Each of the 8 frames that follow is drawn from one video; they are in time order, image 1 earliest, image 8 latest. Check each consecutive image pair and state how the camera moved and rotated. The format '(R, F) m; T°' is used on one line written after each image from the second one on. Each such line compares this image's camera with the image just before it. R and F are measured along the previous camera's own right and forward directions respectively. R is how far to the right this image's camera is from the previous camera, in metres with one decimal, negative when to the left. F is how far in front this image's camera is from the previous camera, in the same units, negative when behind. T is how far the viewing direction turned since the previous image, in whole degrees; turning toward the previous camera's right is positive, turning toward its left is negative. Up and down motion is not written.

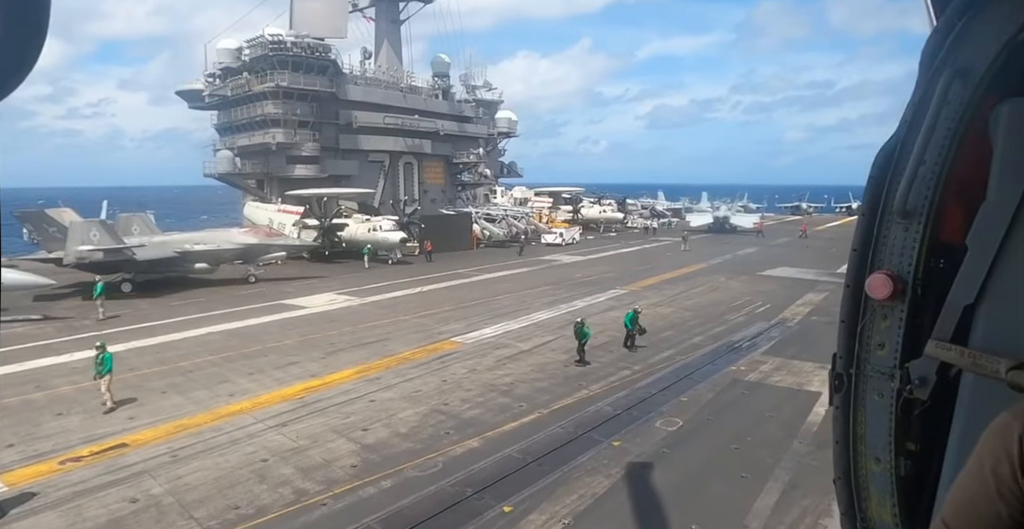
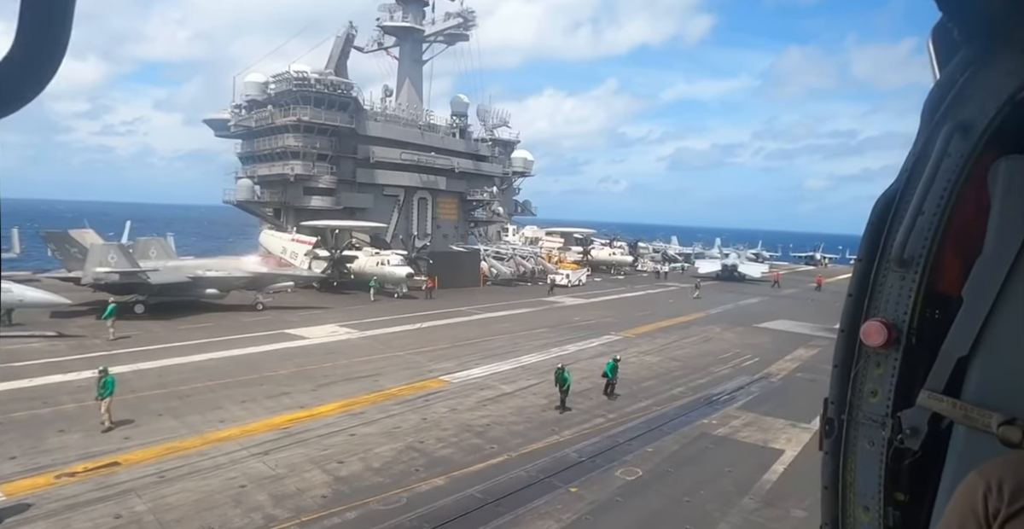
(+0.7, -0.7) m; -2°
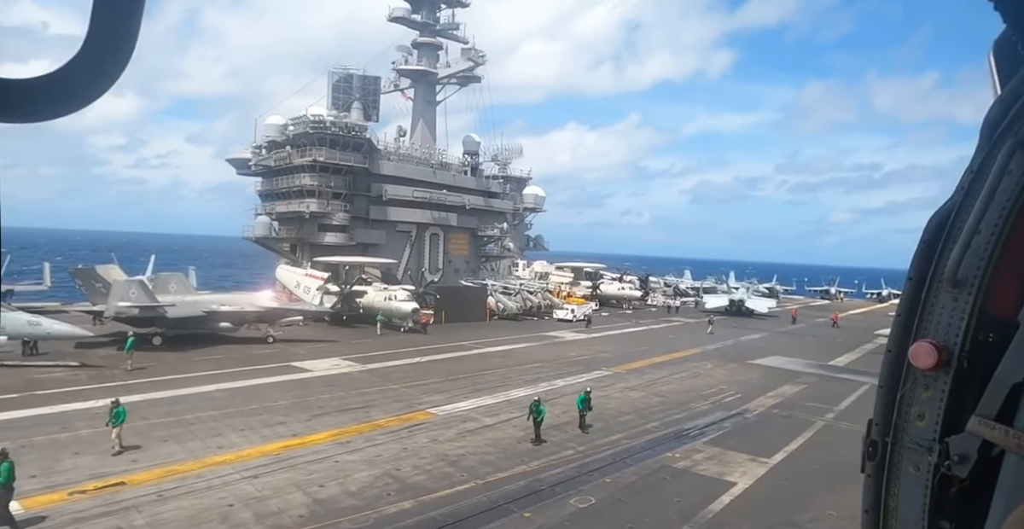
(+1.1, -1.2) m; -2°
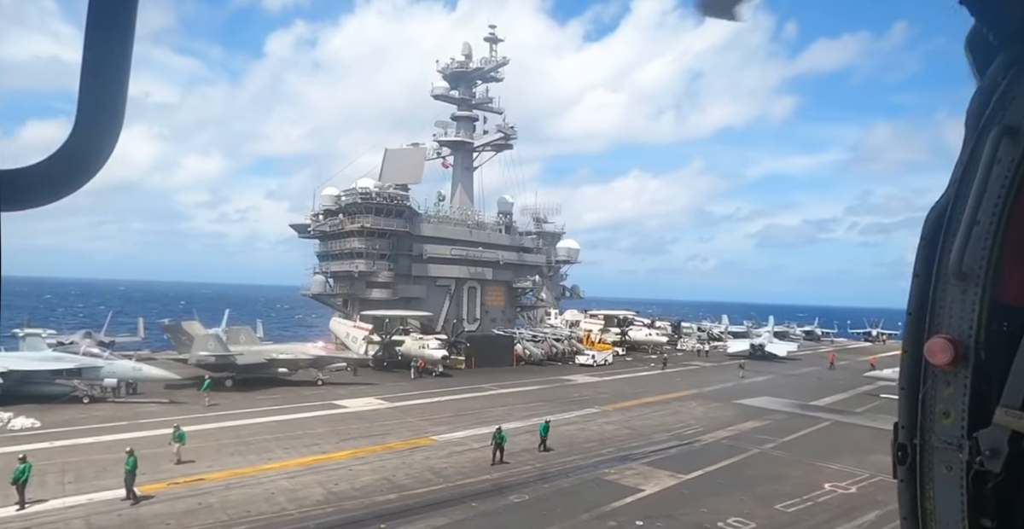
(+2.8, -4.8) m; -5°
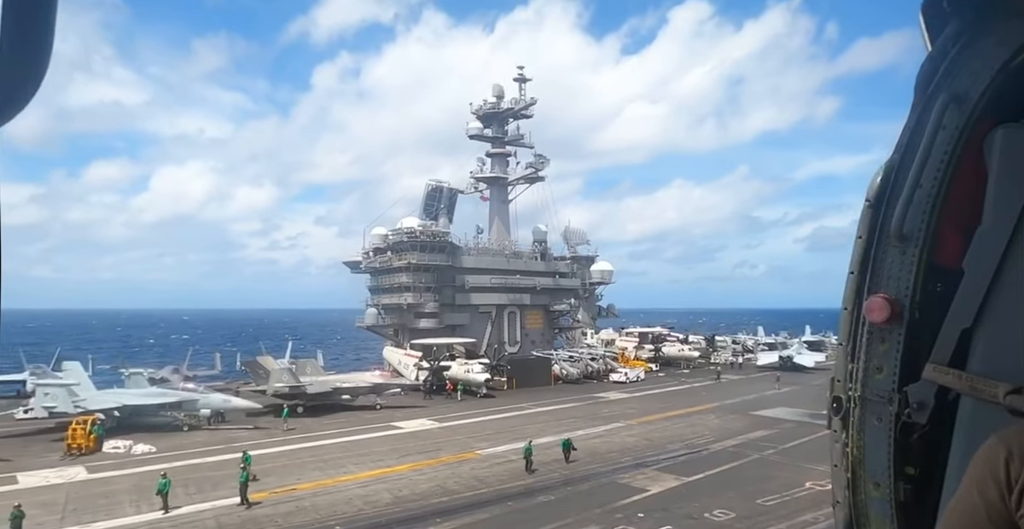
(+0.8, -4.1) m; -4°
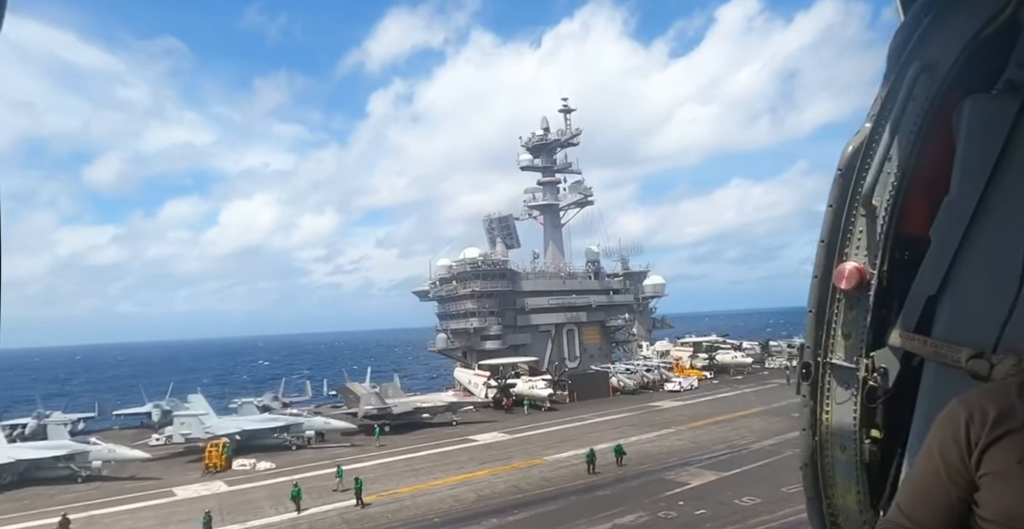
(+0.4, -4.6) m; -5°
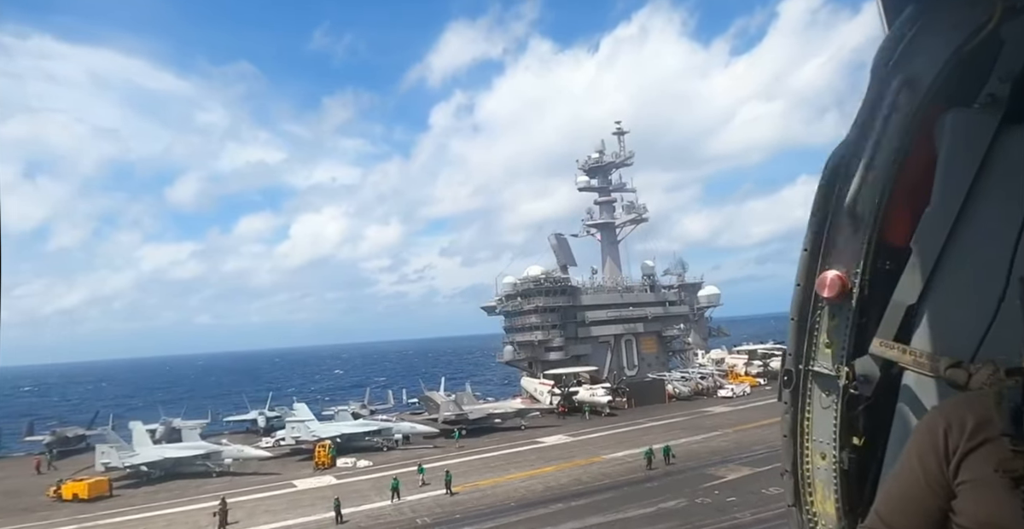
(+0.3, -5.2) m; -6°
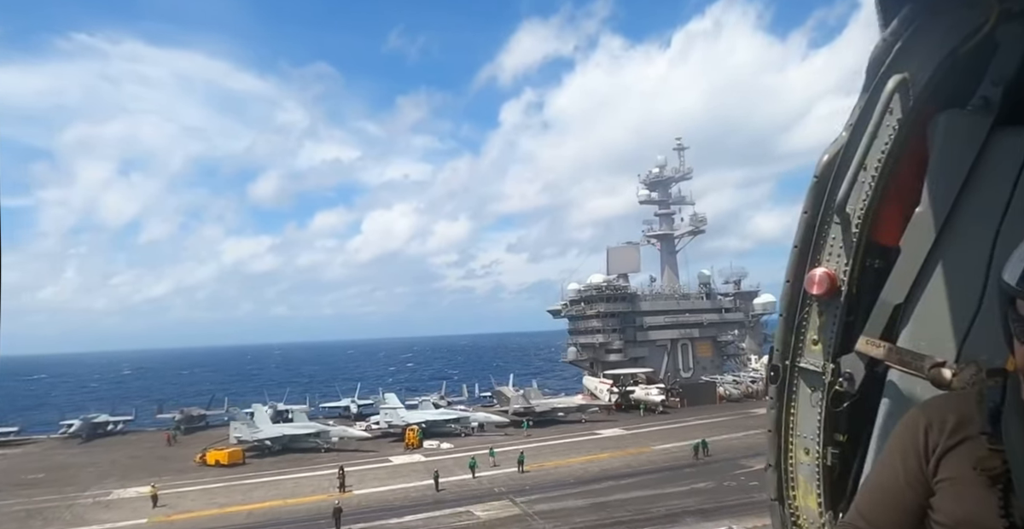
(+0.3, -6.5) m; -6°
